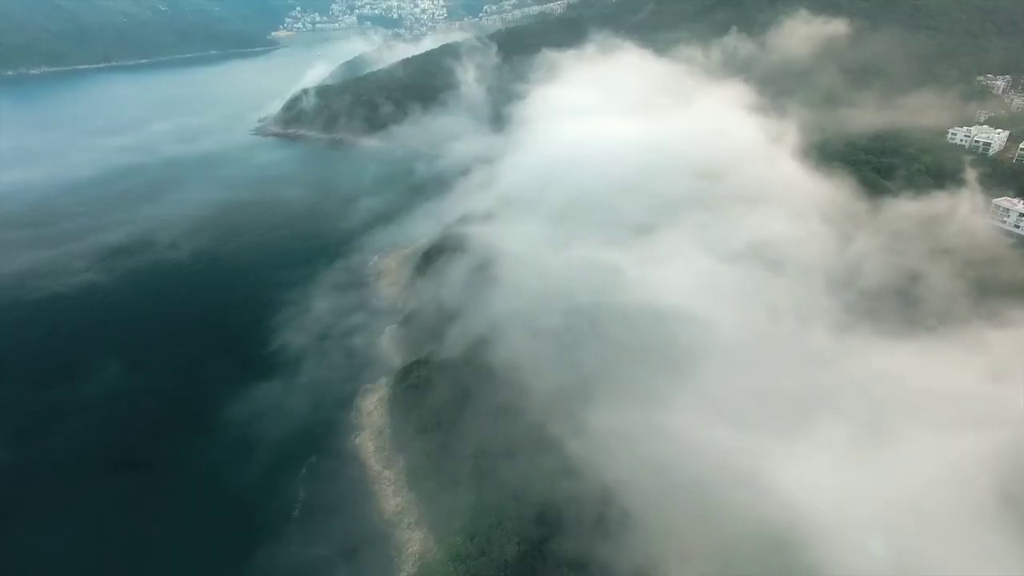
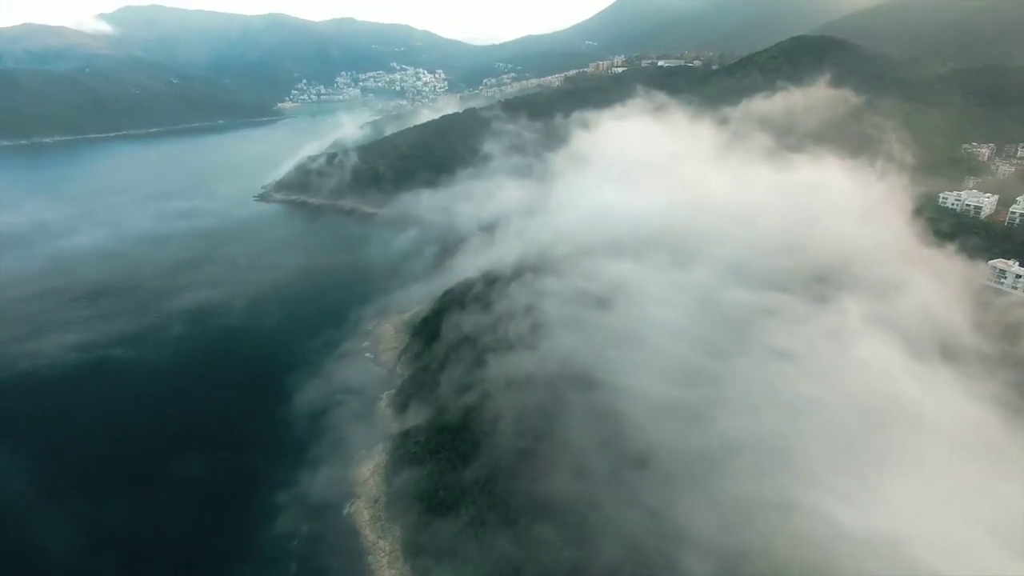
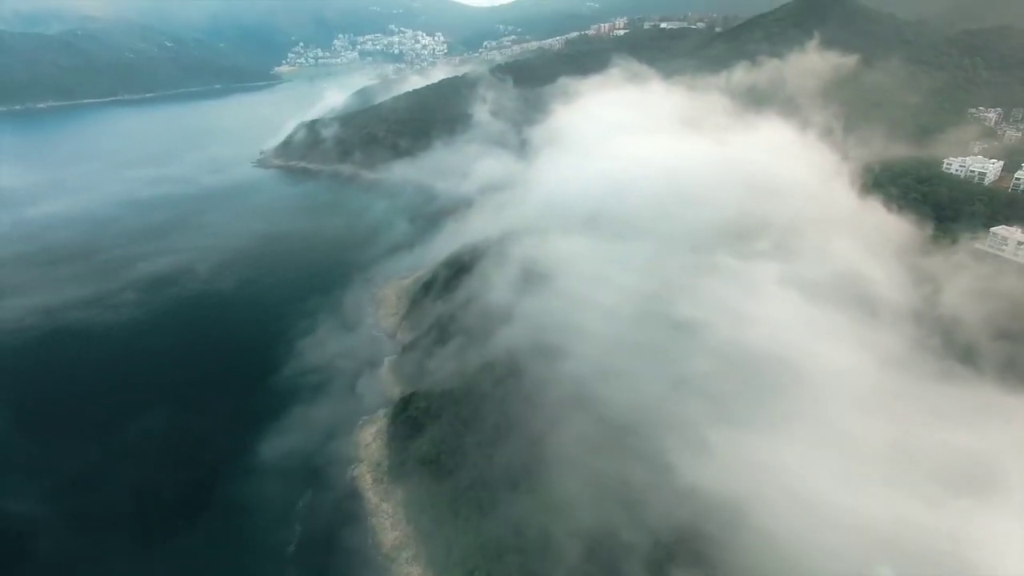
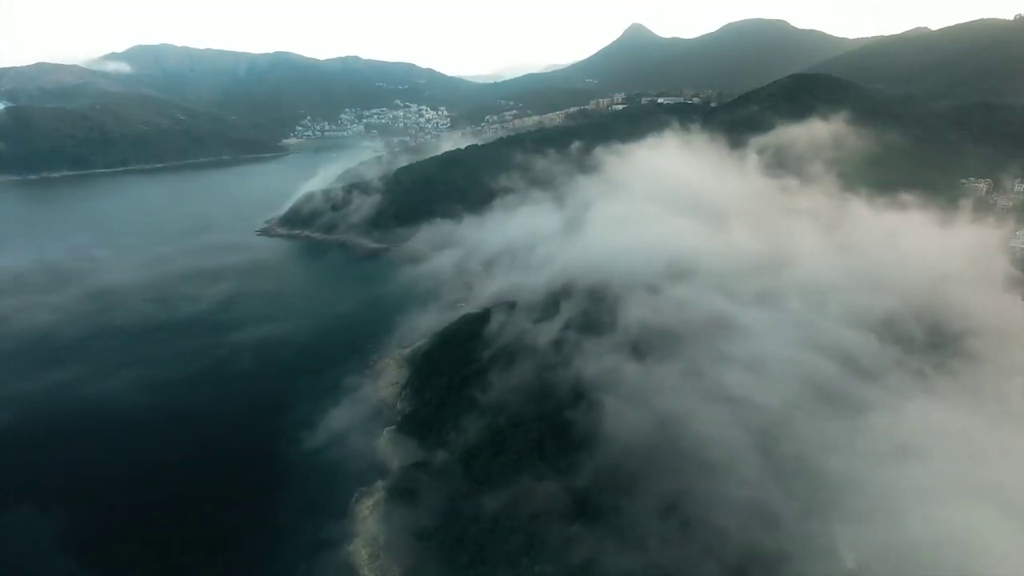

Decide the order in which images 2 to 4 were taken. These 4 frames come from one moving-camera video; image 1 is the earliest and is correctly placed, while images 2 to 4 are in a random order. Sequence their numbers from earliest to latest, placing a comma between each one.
3, 2, 4
